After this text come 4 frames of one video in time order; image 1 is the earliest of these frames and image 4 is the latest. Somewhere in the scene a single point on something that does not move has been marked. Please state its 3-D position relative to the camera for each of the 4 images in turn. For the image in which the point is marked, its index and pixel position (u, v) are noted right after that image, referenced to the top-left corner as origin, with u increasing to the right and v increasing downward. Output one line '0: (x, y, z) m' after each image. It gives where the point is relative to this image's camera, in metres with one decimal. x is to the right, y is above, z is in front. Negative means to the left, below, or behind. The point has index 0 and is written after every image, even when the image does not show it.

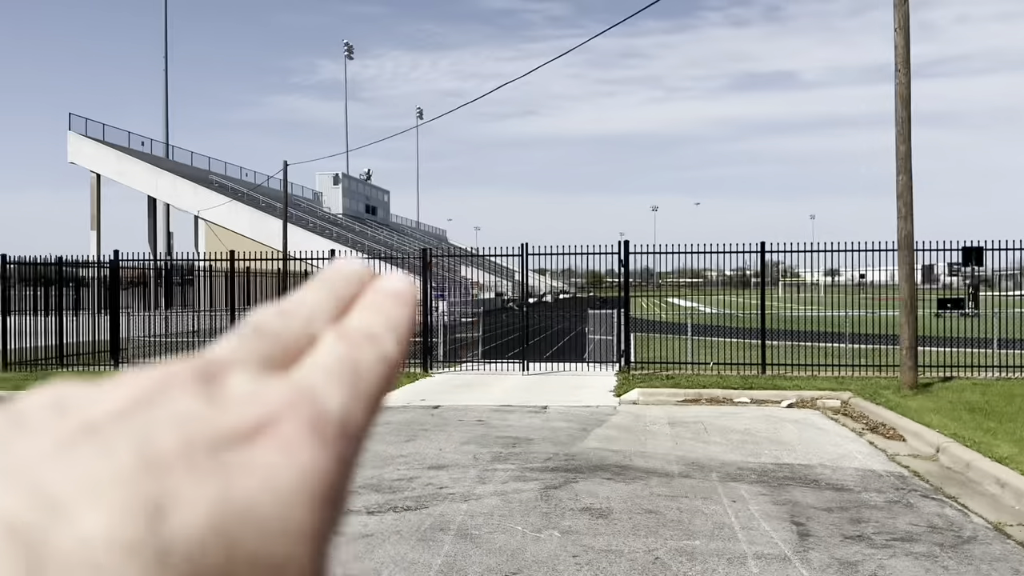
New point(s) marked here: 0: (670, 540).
0: (+1.2, -1.8, +5.7) m
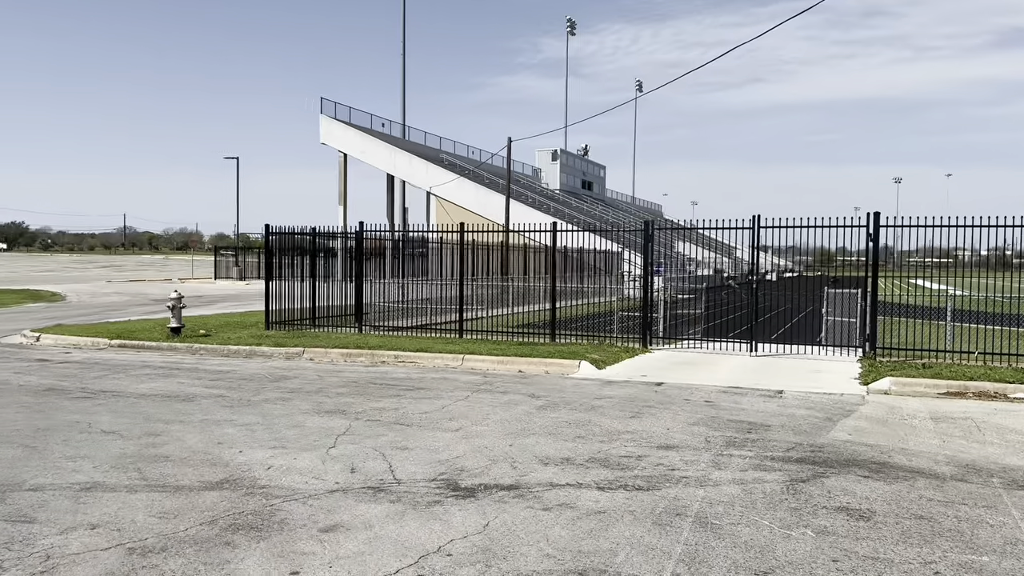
0: (+2.7, -1.7, +4.8) m
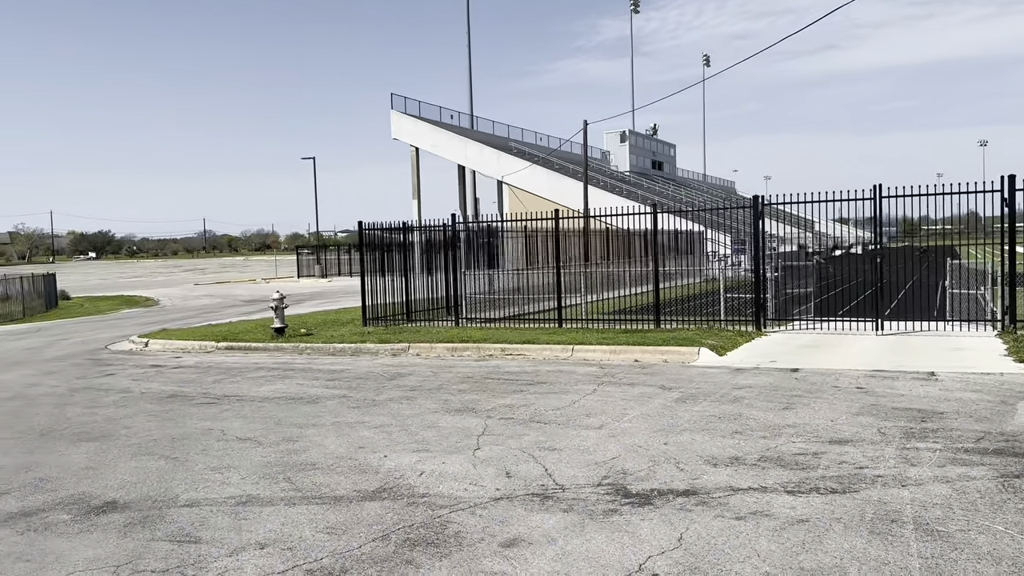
0: (+3.9, -1.5, +4.1) m
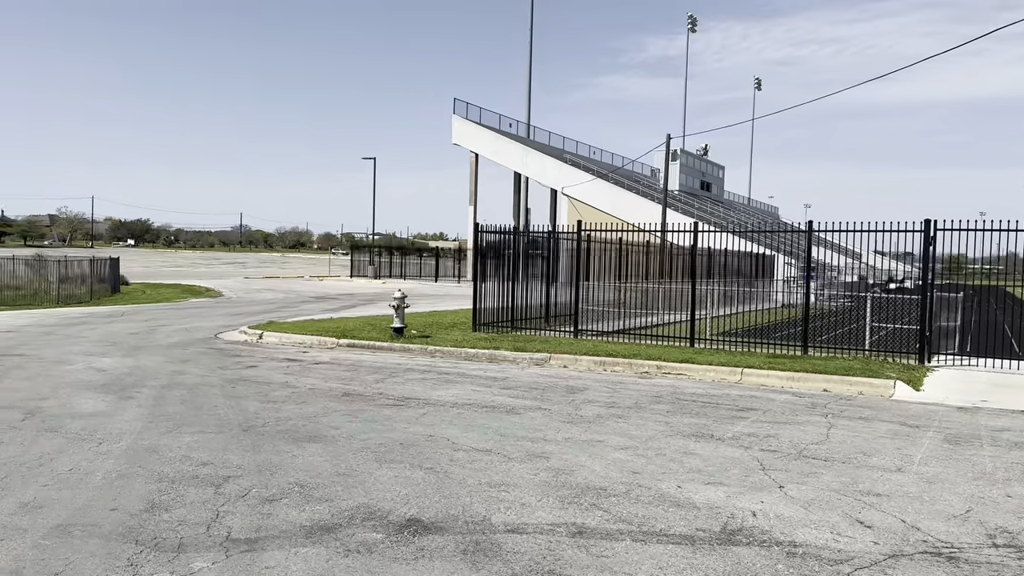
0: (+6.2, -1.8, +3.1) m
